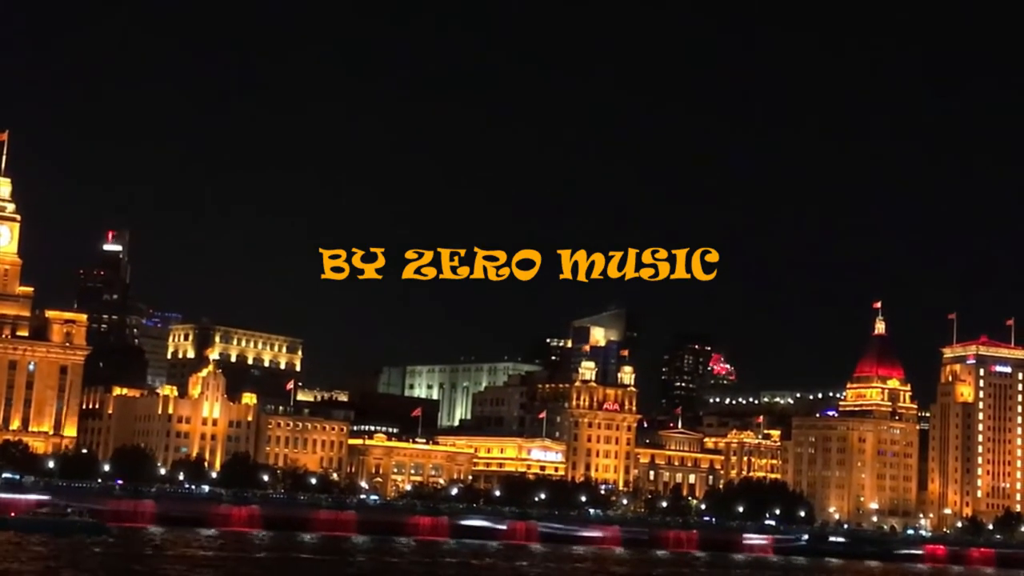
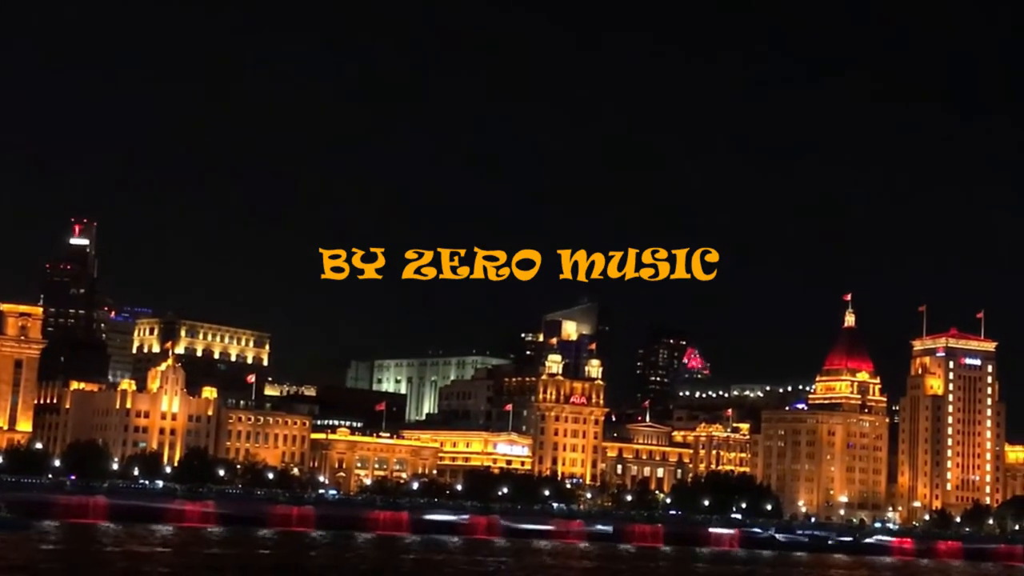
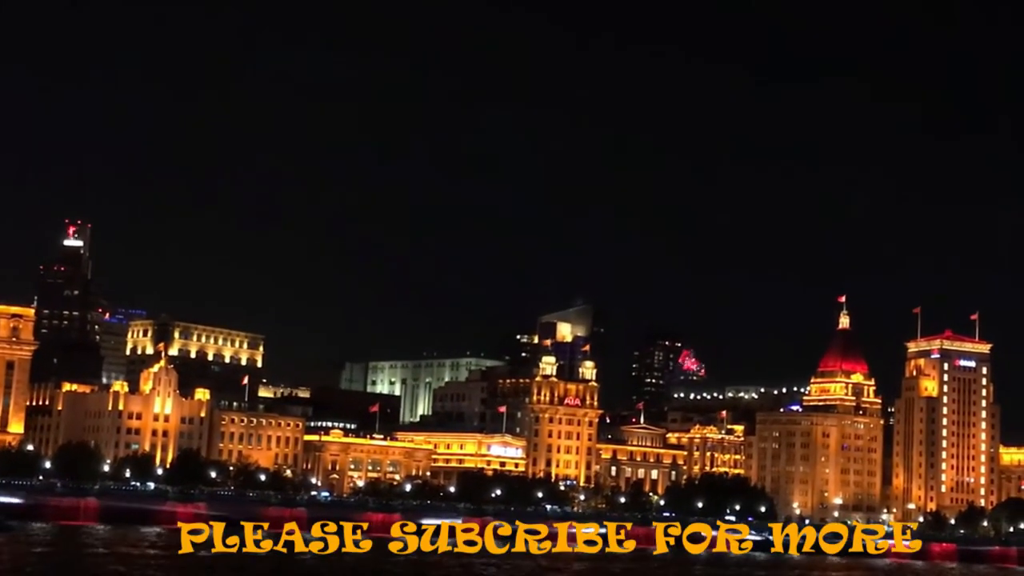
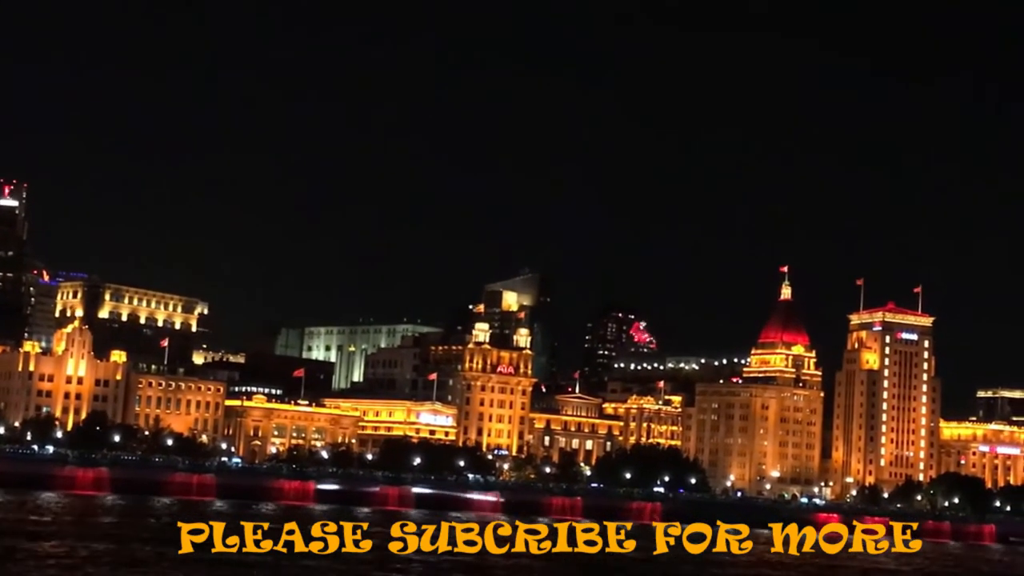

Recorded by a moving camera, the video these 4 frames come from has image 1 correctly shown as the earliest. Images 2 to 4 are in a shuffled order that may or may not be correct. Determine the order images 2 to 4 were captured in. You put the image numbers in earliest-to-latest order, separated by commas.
2, 3, 4
